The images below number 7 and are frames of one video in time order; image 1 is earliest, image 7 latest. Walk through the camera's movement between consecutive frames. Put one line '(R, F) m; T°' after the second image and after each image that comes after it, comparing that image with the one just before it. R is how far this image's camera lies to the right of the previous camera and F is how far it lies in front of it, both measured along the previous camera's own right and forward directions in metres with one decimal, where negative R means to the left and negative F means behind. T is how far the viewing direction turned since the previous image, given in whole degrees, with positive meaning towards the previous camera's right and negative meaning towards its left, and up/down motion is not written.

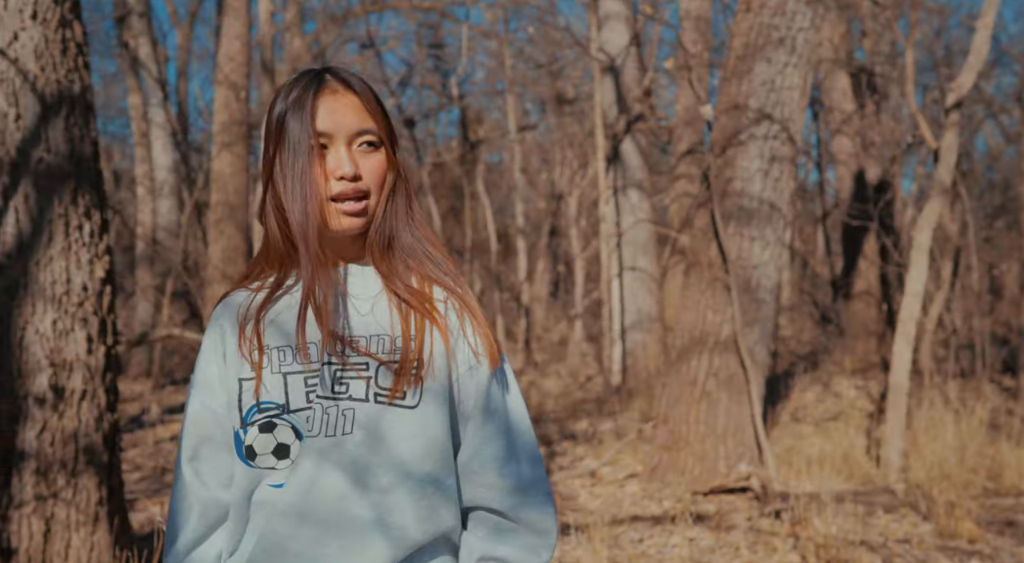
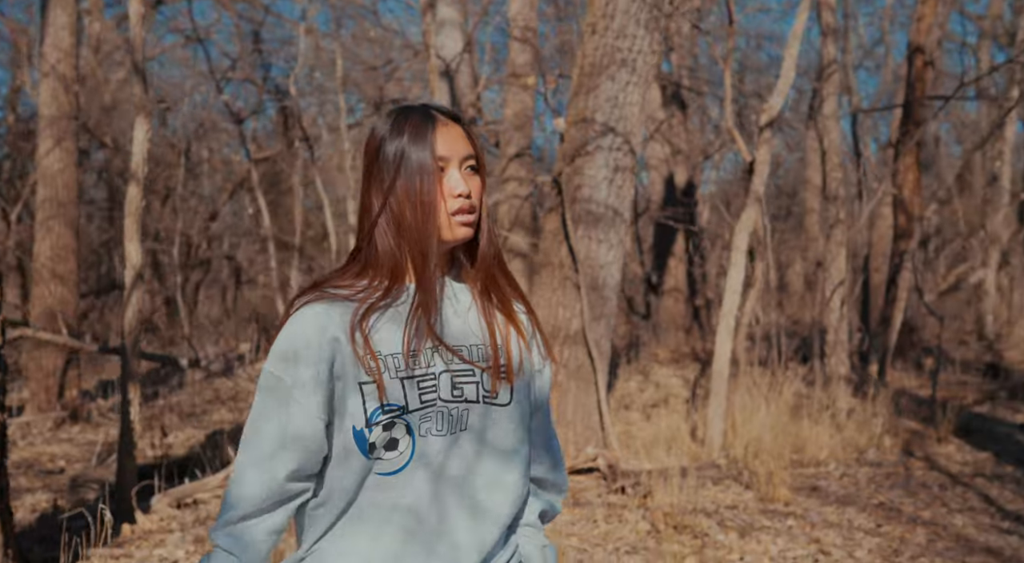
(-0.3, -0.3) m; +12°
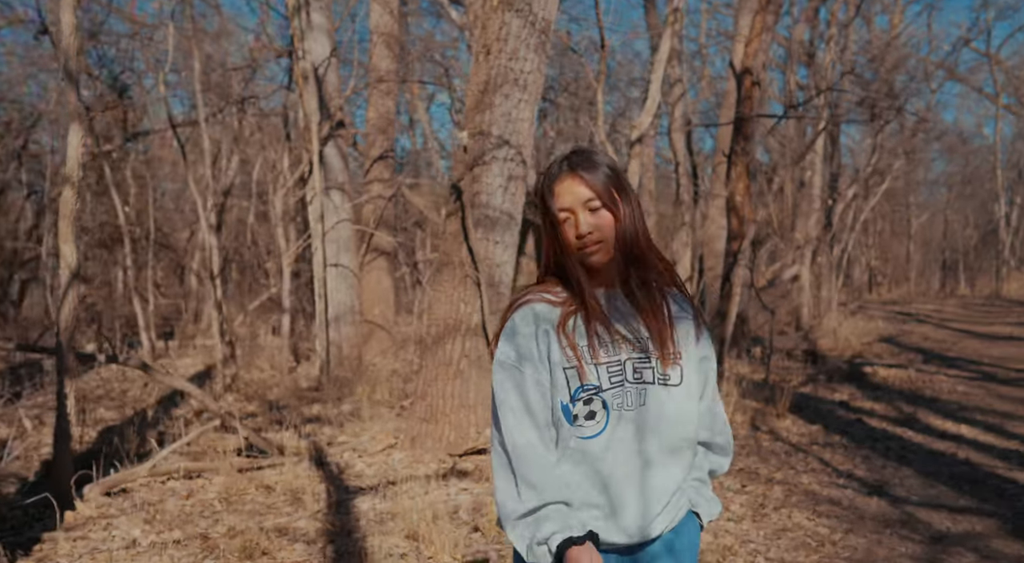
(-0.6, -0.5) m; +11°
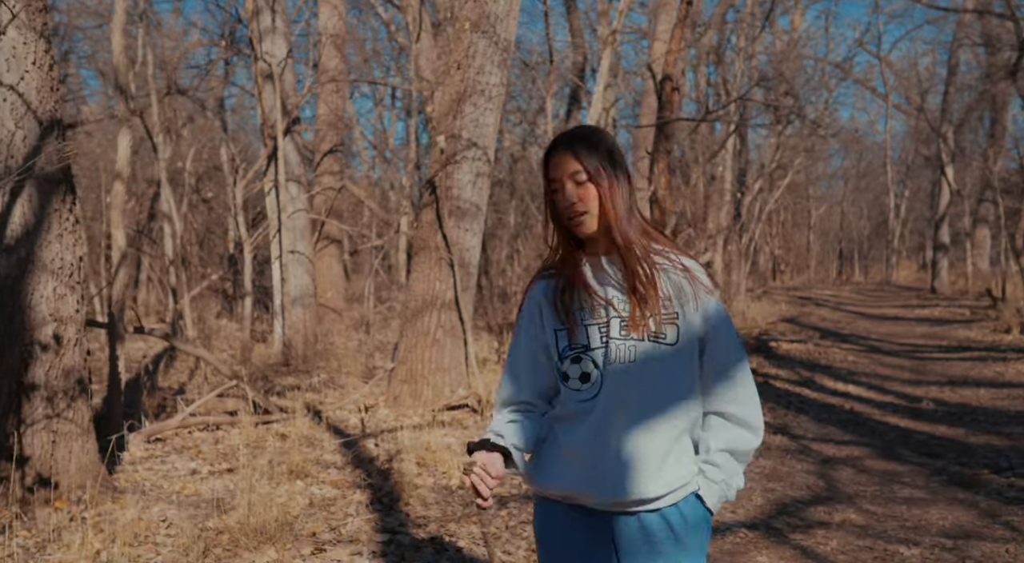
(-0.5, -1.2) m; +6°
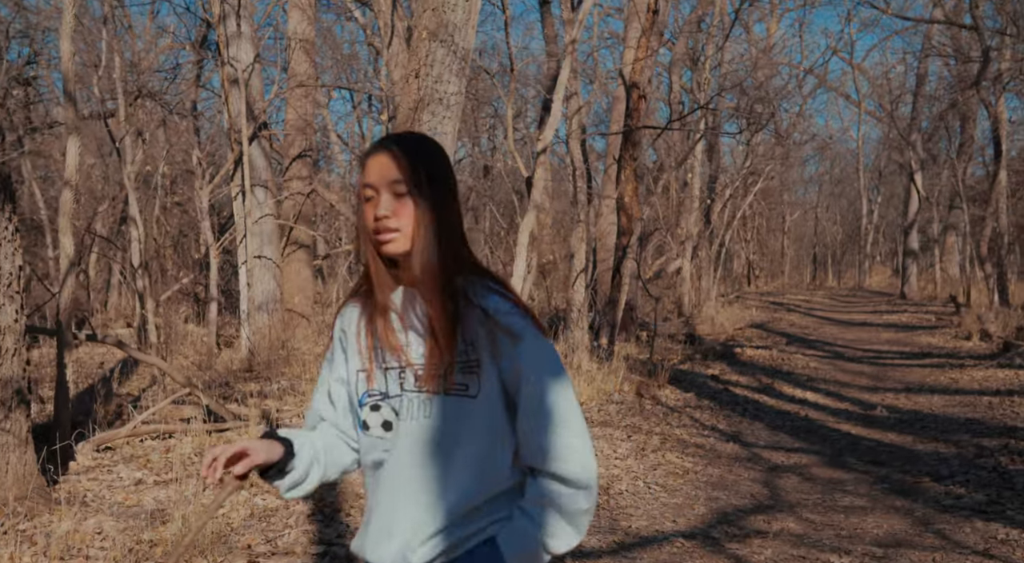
(+0.2, 0.0) m; +1°
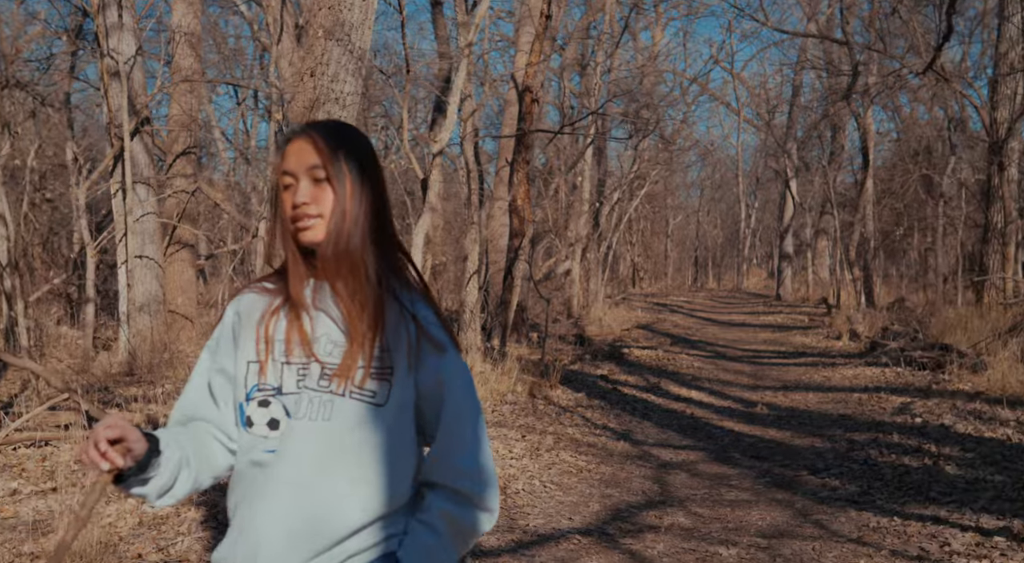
(-0.1, 0.0) m; +7°
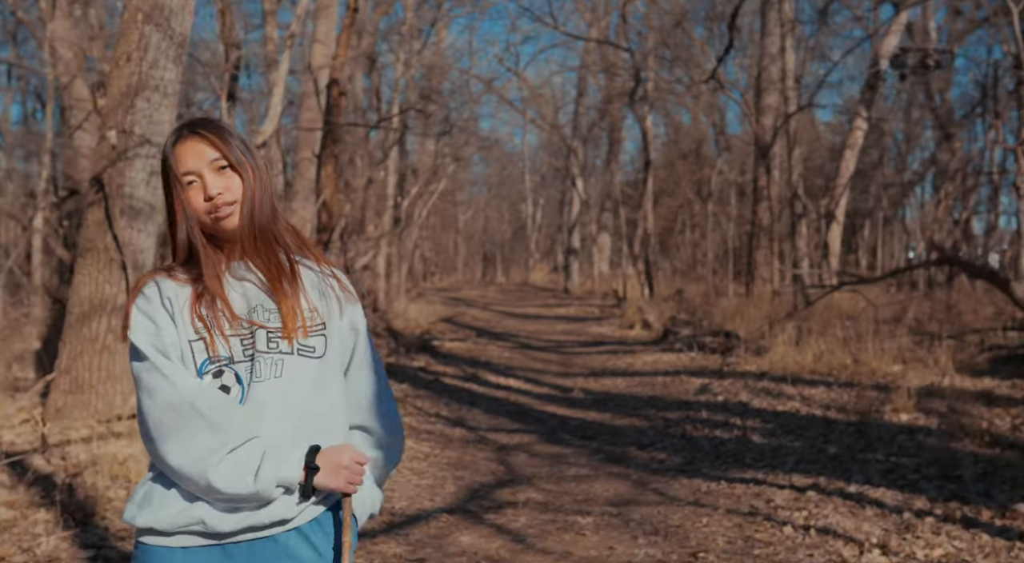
(-0.5, -0.1) m; +14°
